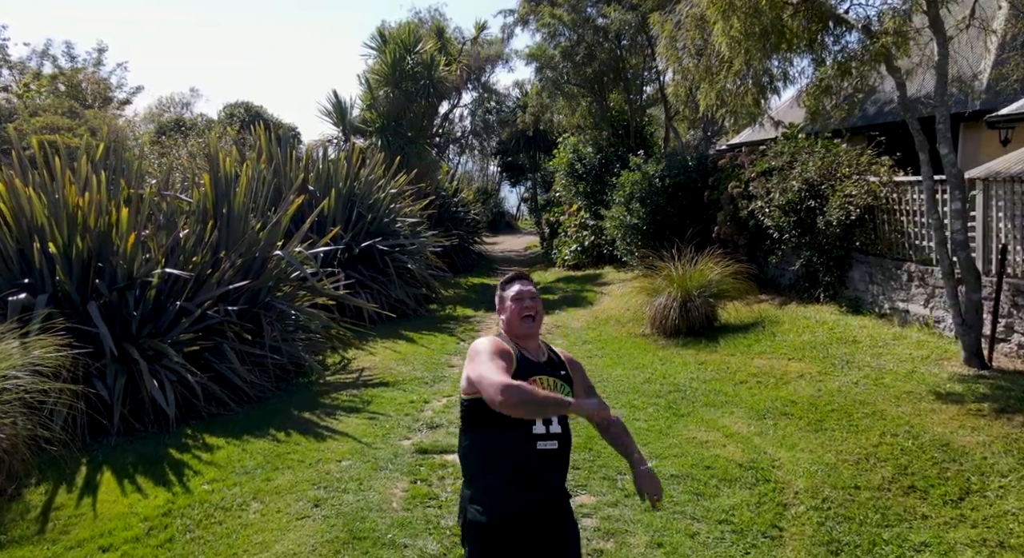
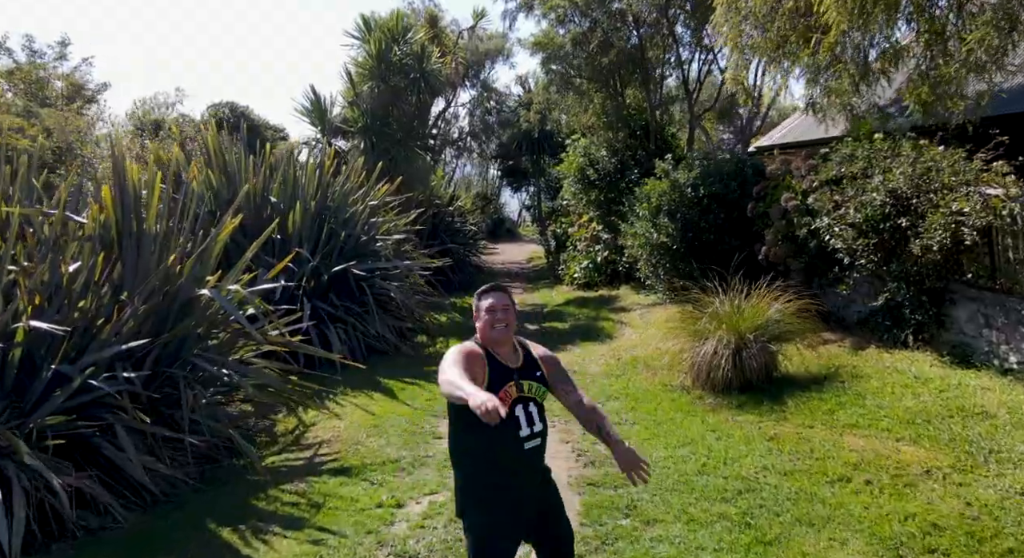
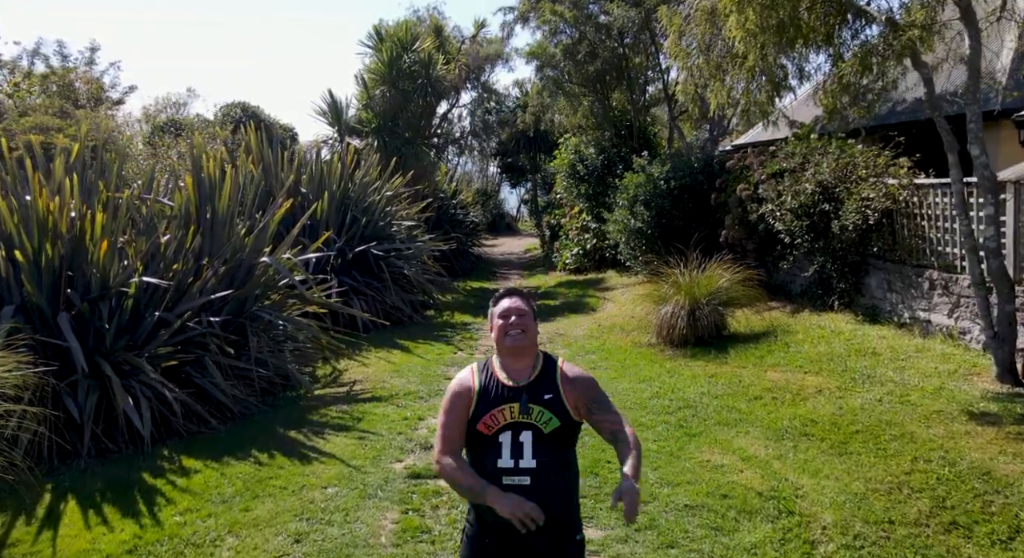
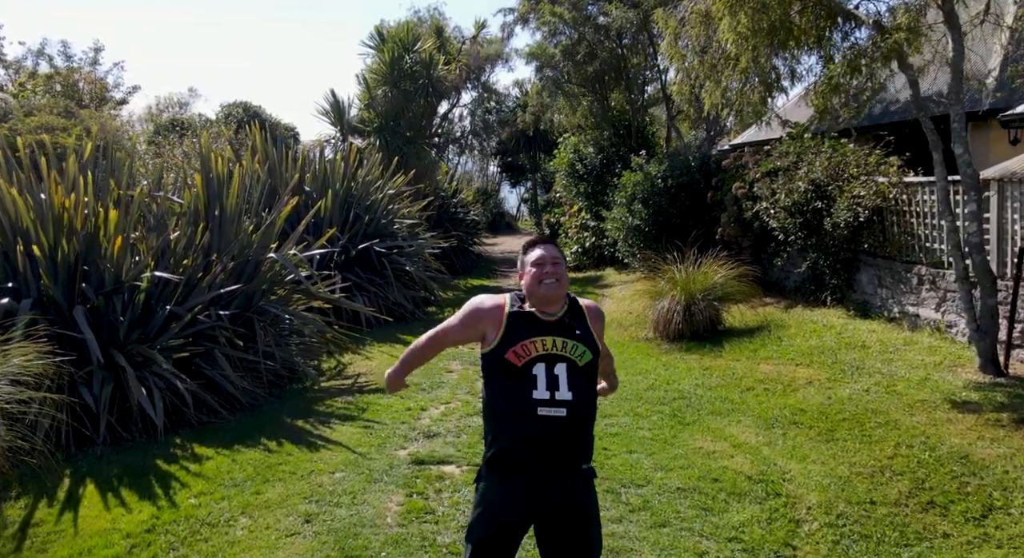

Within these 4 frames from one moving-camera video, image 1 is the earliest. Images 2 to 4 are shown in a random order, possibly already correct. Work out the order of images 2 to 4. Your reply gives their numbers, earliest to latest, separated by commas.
4, 3, 2
